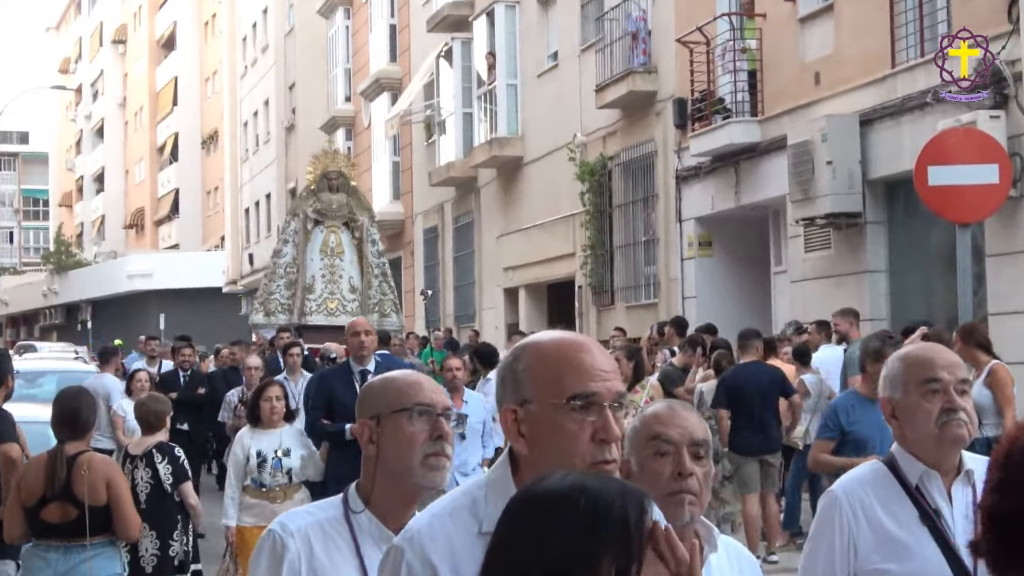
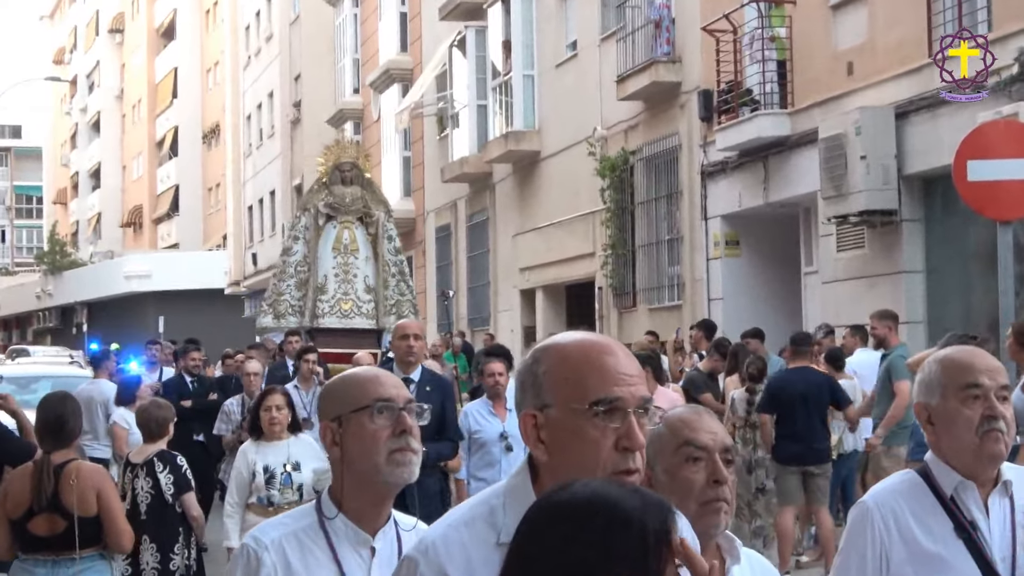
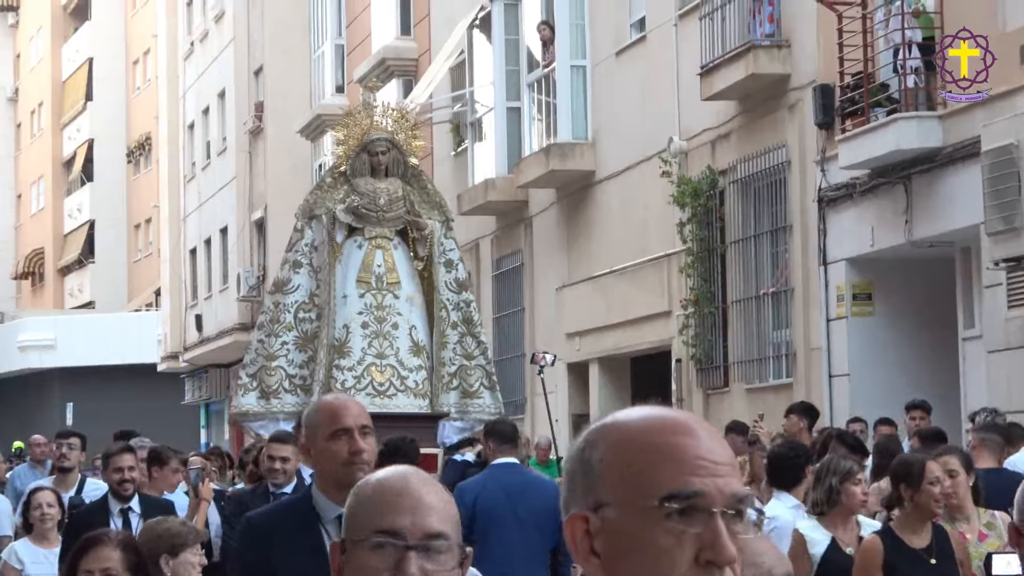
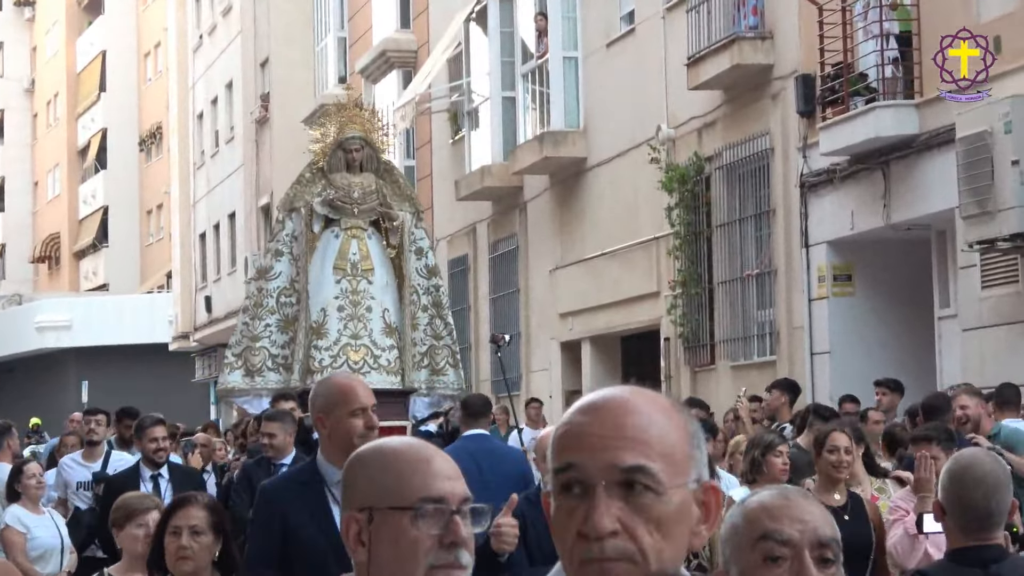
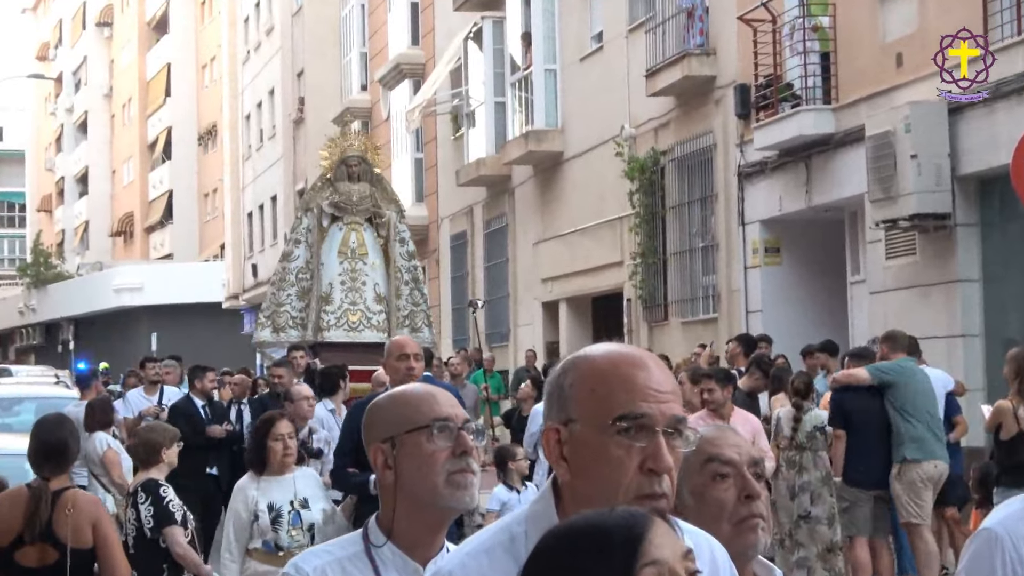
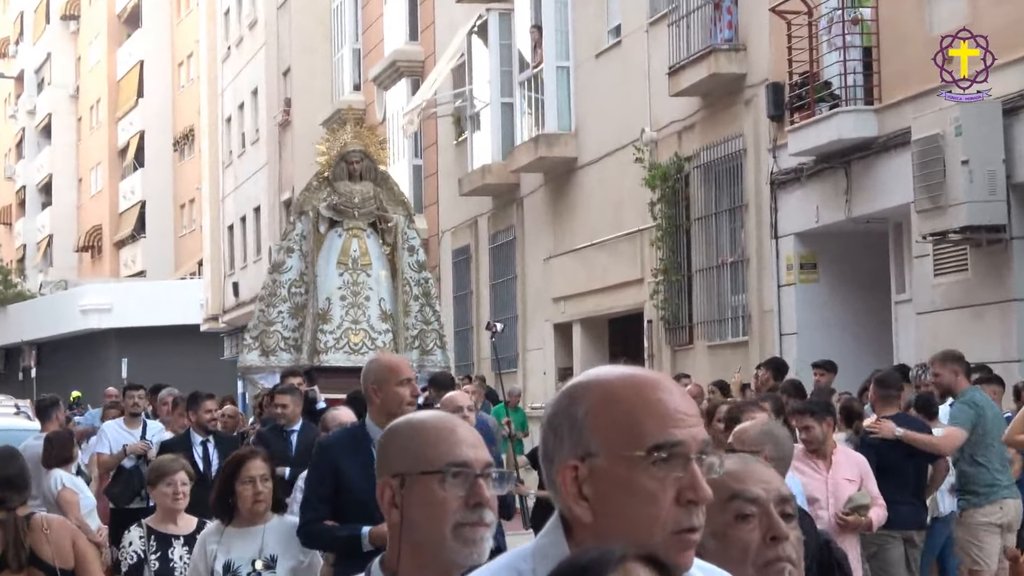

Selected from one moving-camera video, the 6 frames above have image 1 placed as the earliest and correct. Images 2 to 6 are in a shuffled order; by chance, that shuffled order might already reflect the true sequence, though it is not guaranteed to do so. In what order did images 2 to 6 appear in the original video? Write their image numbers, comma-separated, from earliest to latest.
2, 5, 6, 4, 3
